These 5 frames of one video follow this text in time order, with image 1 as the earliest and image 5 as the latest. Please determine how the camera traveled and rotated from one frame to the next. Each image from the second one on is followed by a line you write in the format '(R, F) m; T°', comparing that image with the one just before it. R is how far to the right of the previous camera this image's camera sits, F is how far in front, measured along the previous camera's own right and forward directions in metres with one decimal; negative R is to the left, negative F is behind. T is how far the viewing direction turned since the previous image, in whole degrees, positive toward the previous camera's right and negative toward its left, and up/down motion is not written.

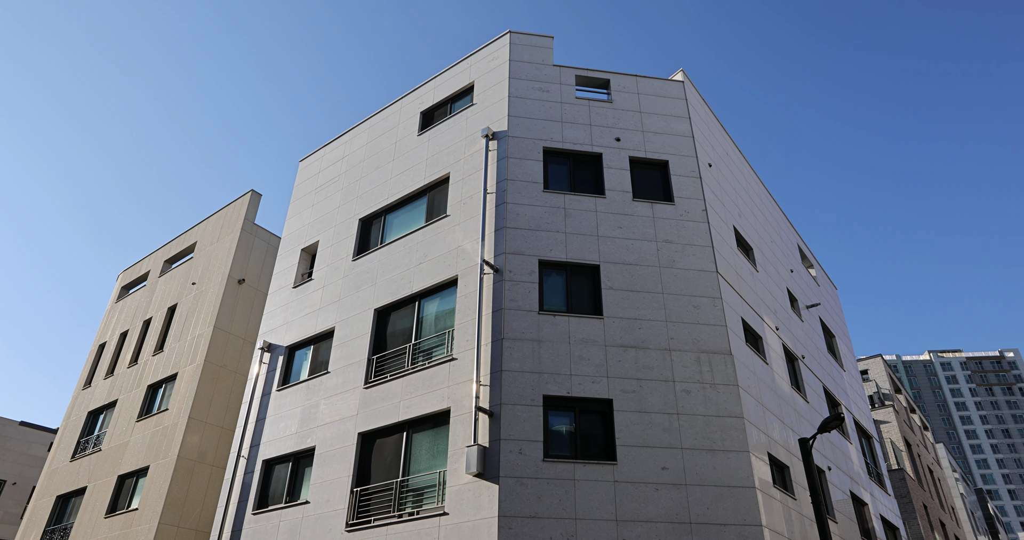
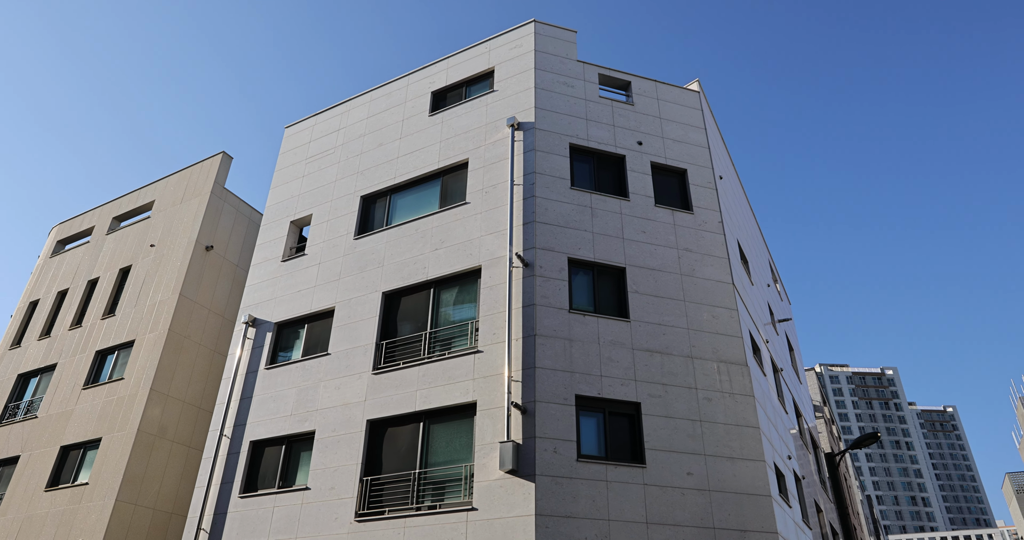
(-2.6, +0.4) m; +7°
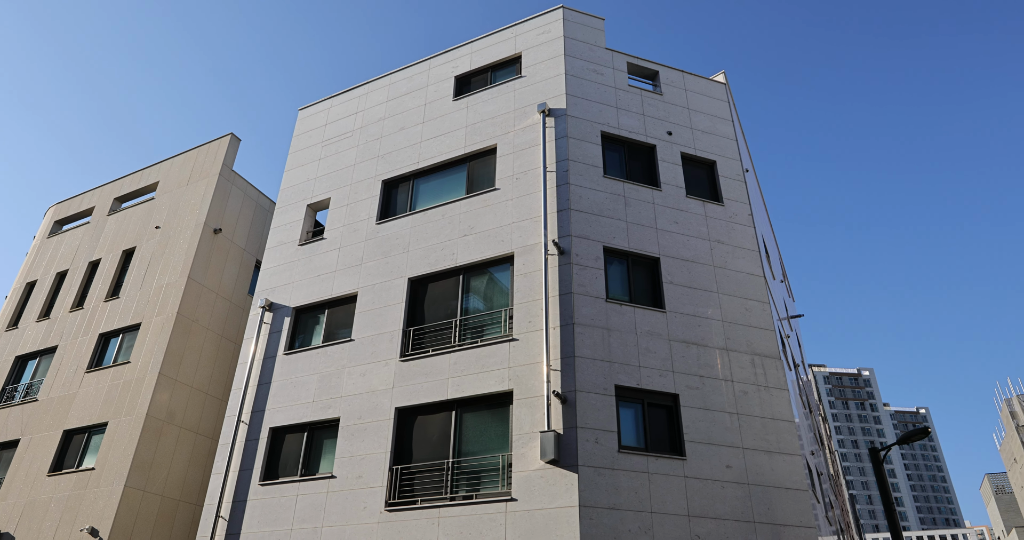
(-1.2, +0.3) m; +2°
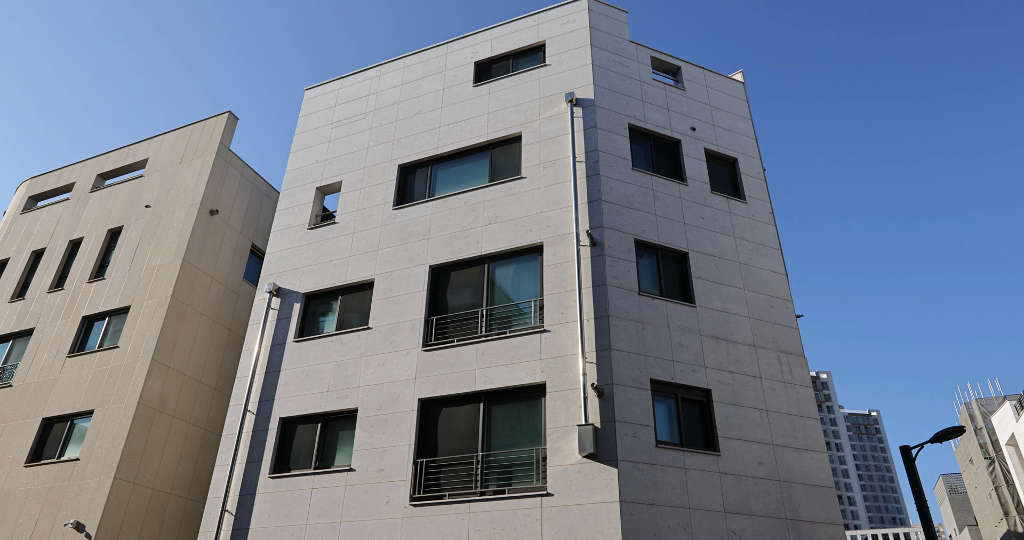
(-1.5, +0.4) m; +3°
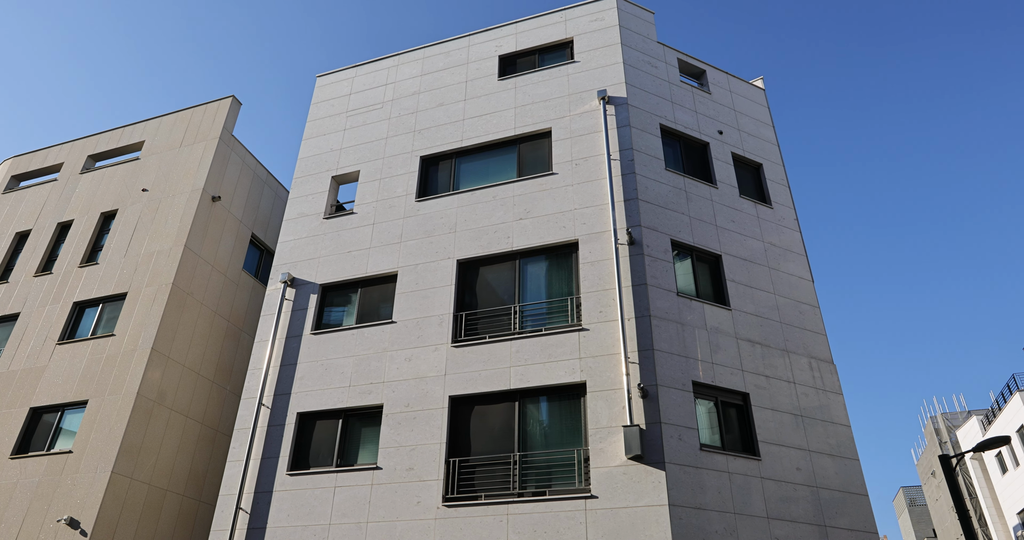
(-1.5, +0.4) m; +3°
